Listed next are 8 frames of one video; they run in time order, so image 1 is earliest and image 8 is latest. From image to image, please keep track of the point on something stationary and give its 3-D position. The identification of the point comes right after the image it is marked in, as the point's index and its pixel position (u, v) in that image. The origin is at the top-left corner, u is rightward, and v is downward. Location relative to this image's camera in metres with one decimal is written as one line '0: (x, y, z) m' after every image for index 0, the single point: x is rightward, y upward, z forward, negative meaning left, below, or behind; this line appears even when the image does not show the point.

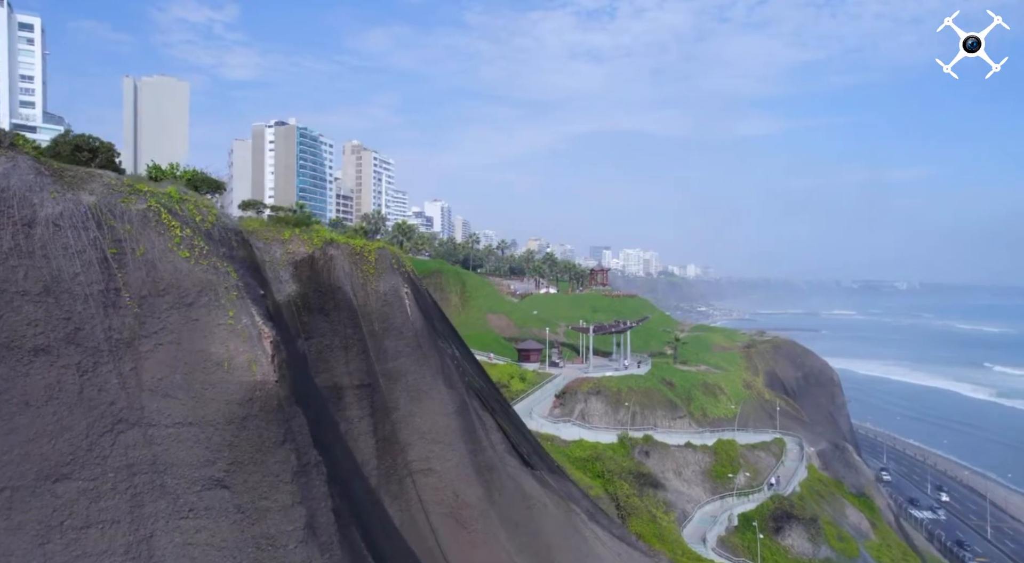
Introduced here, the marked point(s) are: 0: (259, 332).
0: (-5.2, -1.0, +14.3) m
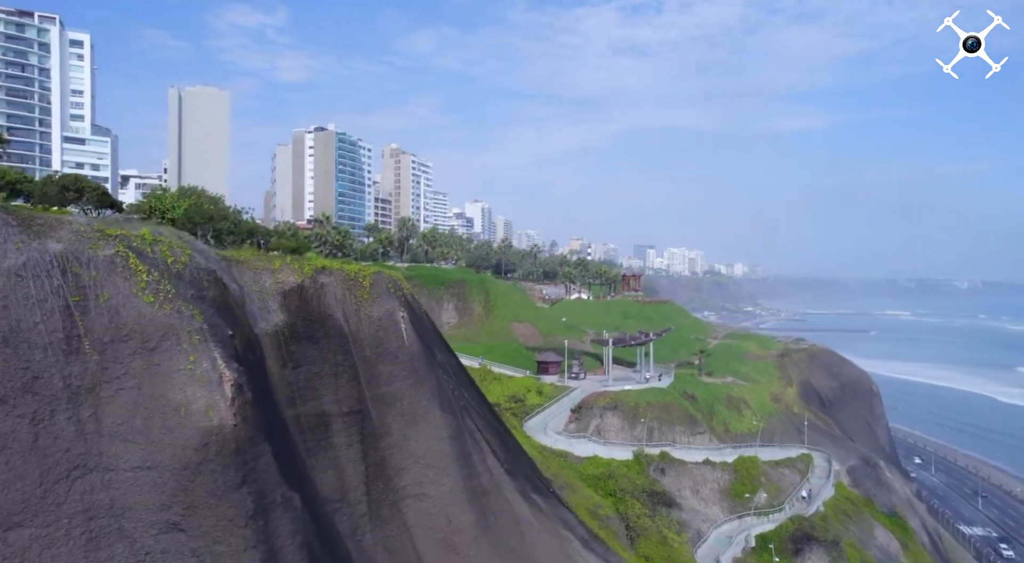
0: (-6.1, -2.0, +14.6) m
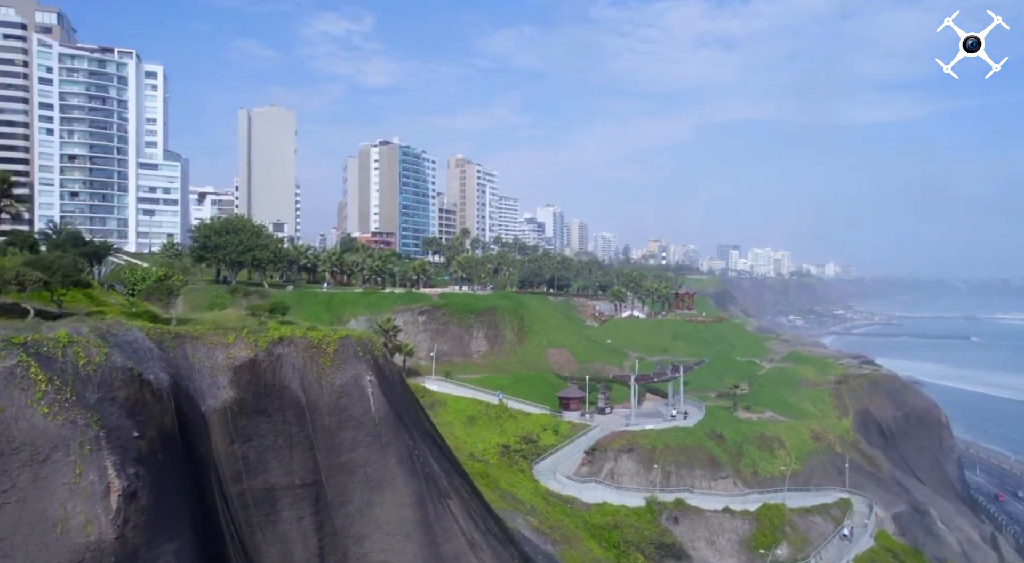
0: (-8.7, -4.4, +14.9) m
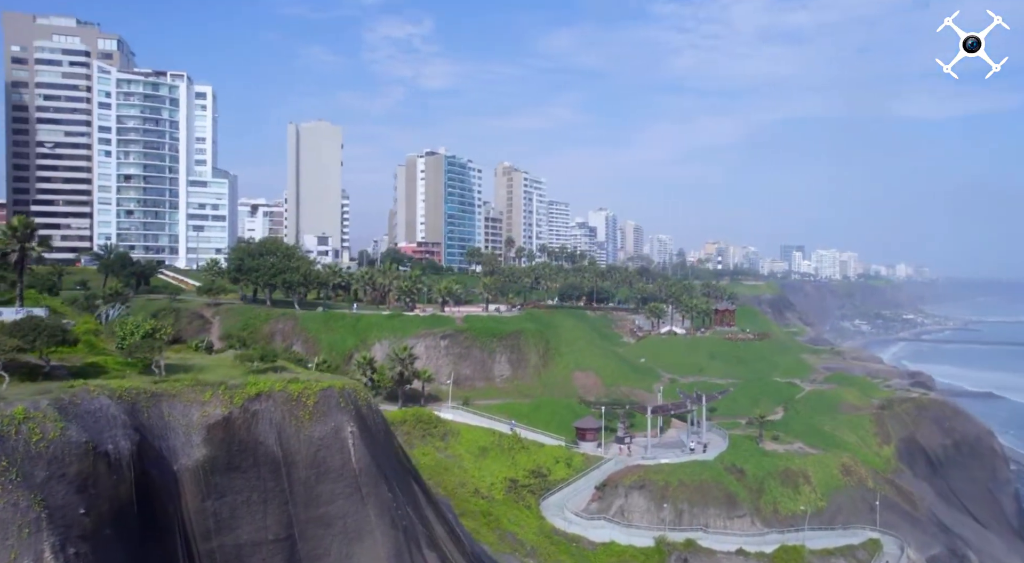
0: (-10.4, -6.4, +15.5) m
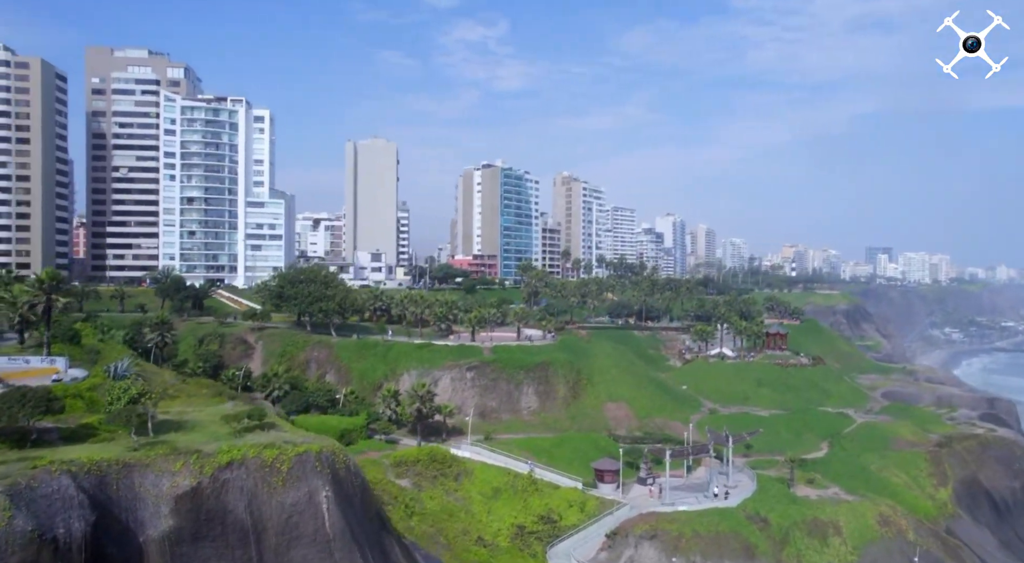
0: (-12.7, -9.0, +16.4) m
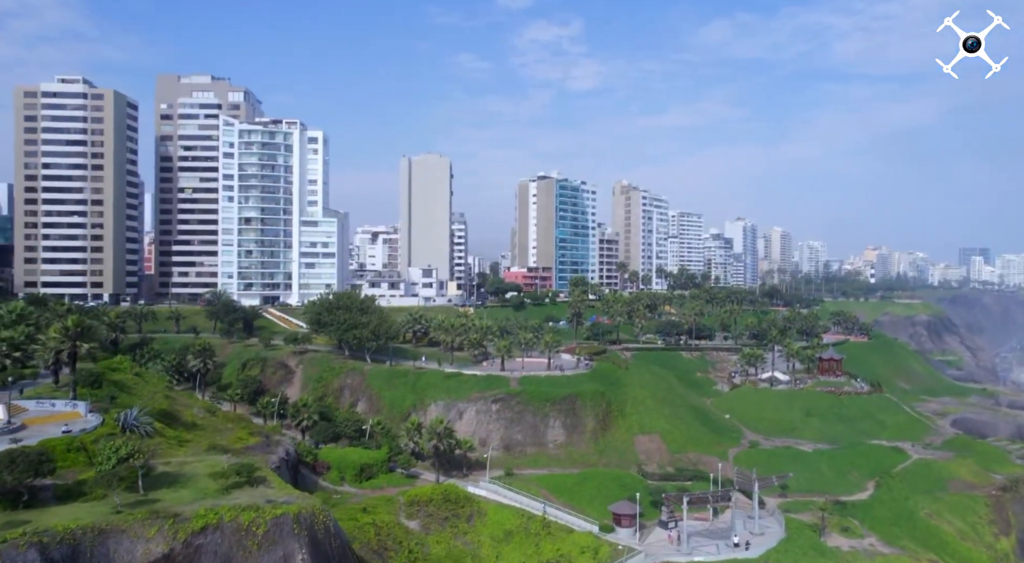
0: (-14.9, -11.6, +17.4) m
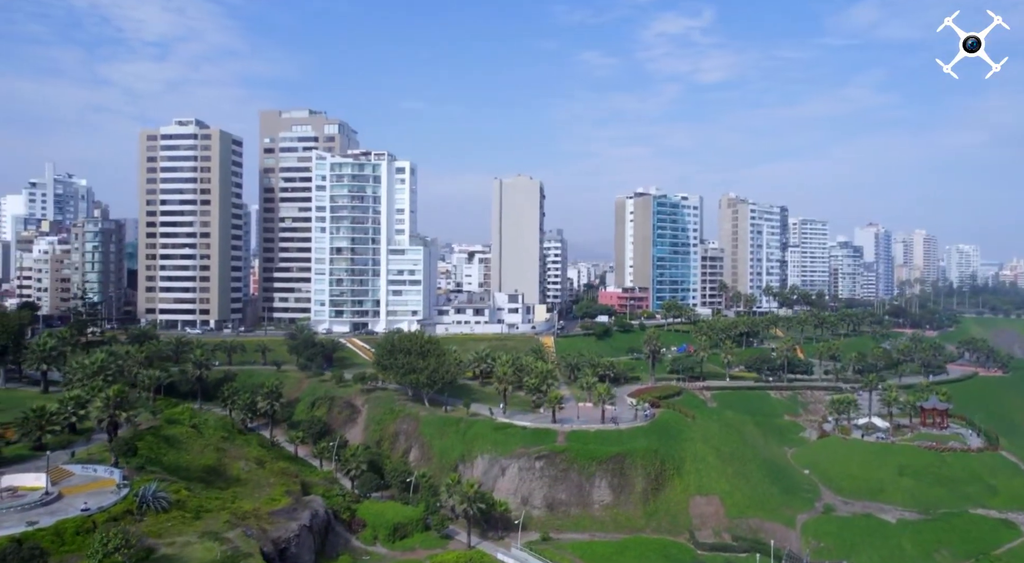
0: (-18.3, -16.0, +19.2) m
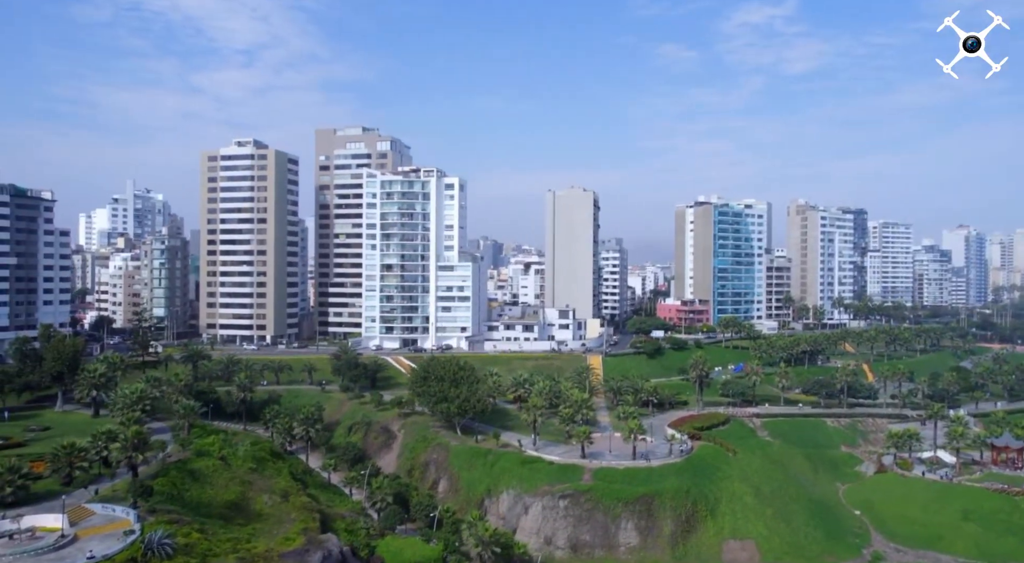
0: (-20.4, -18.9, +20.1) m
